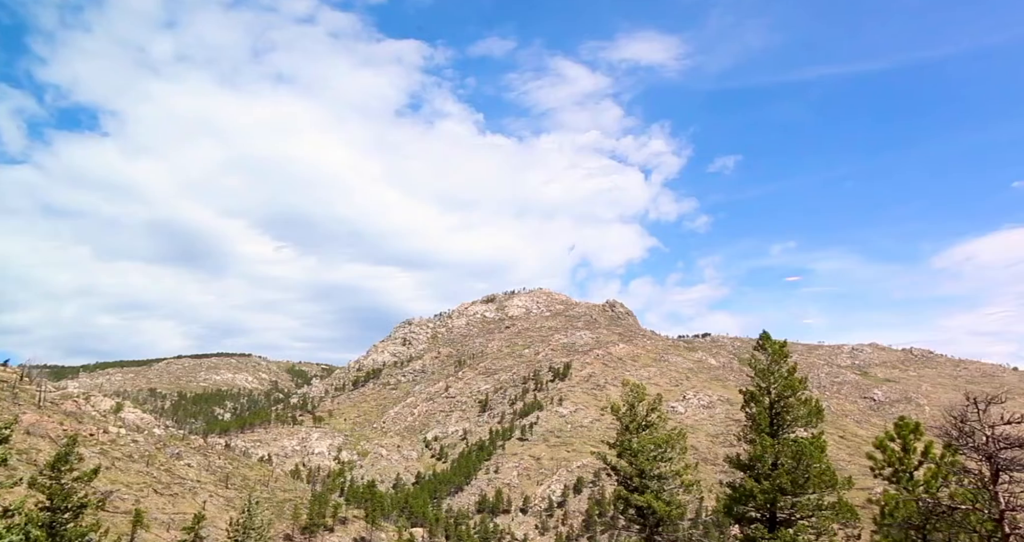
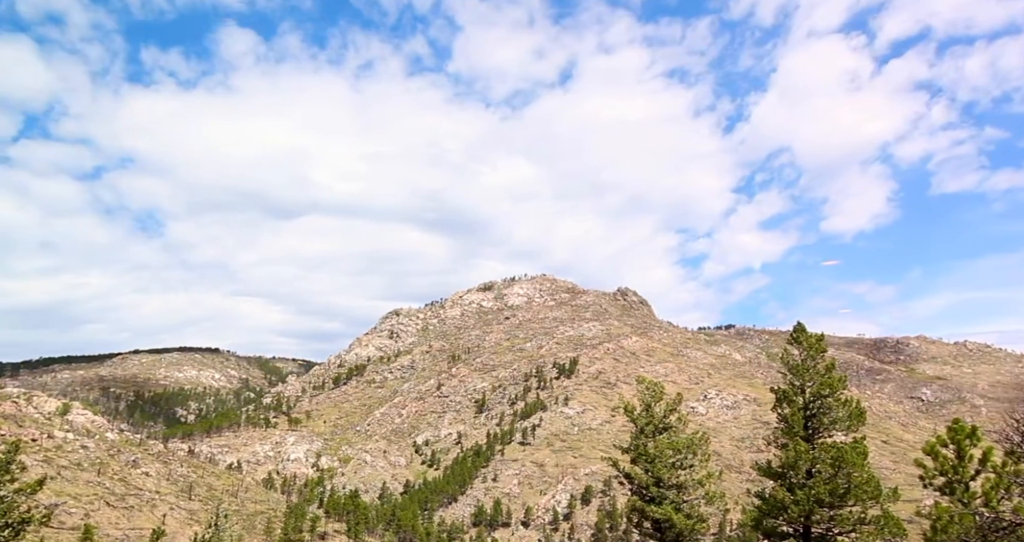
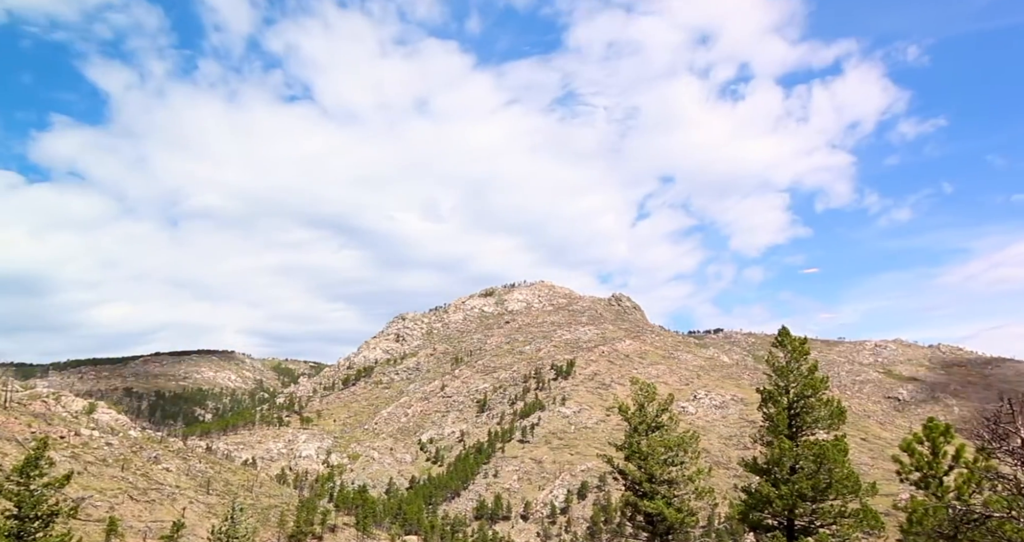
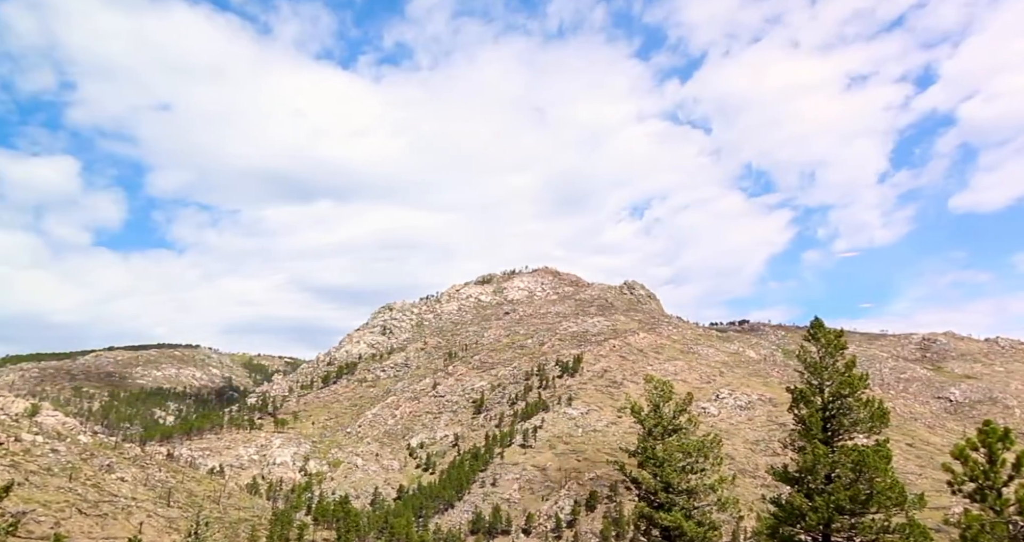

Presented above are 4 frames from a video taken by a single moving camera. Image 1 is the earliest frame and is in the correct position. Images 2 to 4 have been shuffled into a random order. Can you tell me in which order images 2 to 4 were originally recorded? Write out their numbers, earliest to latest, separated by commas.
3, 2, 4
